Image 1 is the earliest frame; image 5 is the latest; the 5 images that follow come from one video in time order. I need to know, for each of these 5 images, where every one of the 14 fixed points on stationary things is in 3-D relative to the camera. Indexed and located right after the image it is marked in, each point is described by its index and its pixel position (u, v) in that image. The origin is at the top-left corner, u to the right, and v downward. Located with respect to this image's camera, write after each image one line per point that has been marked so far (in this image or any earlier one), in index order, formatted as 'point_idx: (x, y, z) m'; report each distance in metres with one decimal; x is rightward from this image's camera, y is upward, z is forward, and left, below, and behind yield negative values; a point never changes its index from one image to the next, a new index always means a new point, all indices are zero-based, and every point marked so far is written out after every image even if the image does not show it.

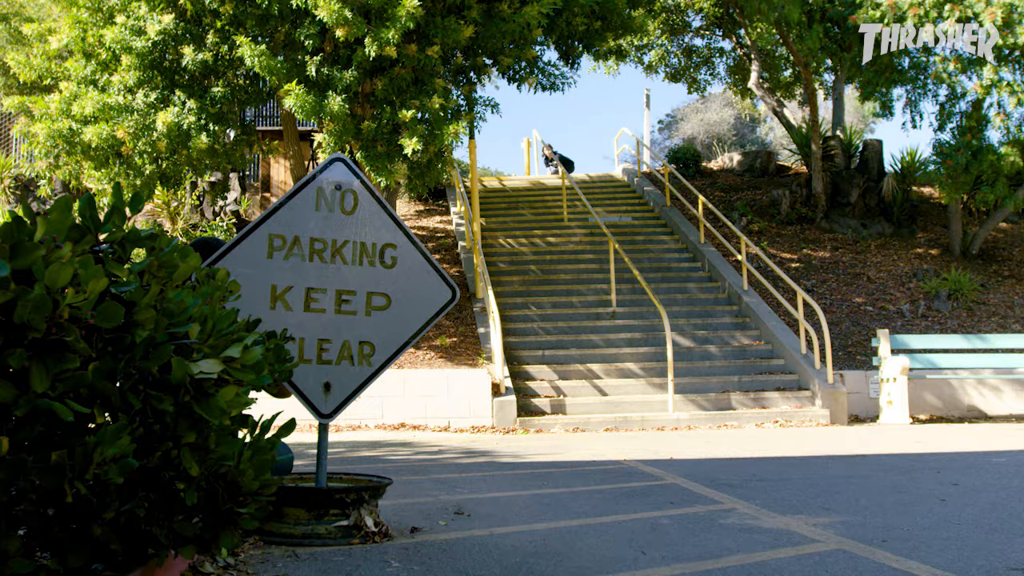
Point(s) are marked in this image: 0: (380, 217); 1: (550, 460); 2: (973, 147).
0: (-0.5, +0.3, +4.2) m
1: (+0.3, -1.3, +8.1) m
2: (+7.2, +2.2, +17.1) m
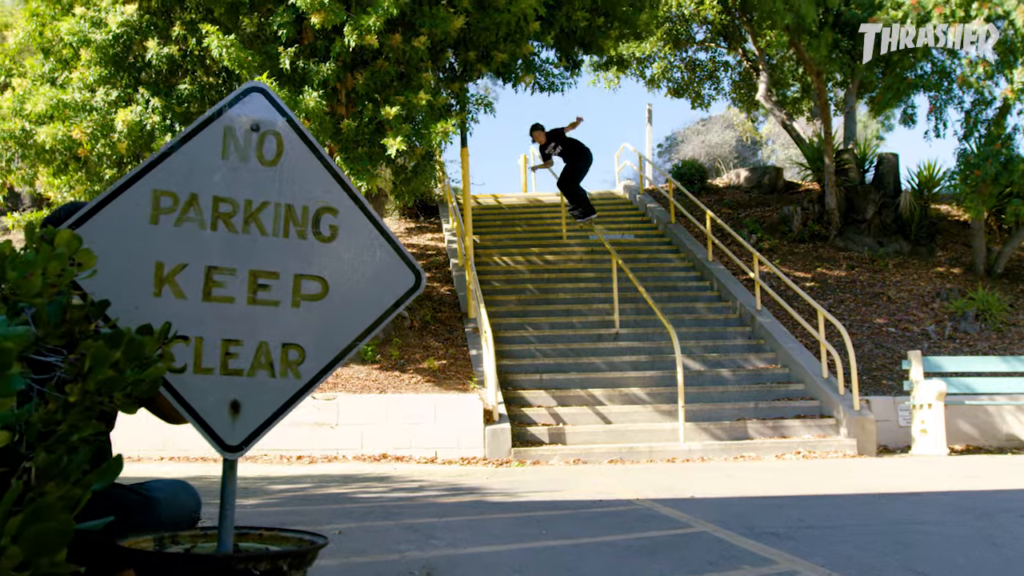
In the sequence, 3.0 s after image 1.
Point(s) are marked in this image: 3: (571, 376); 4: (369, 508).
0: (-0.5, +0.3, +3.0) m
1: (+0.2, -1.3, +6.9) m
2: (+7.1, +1.9, +16.0) m
3: (+0.7, -1.0, +12.7) m
4: (-0.8, -1.2, +6.1) m
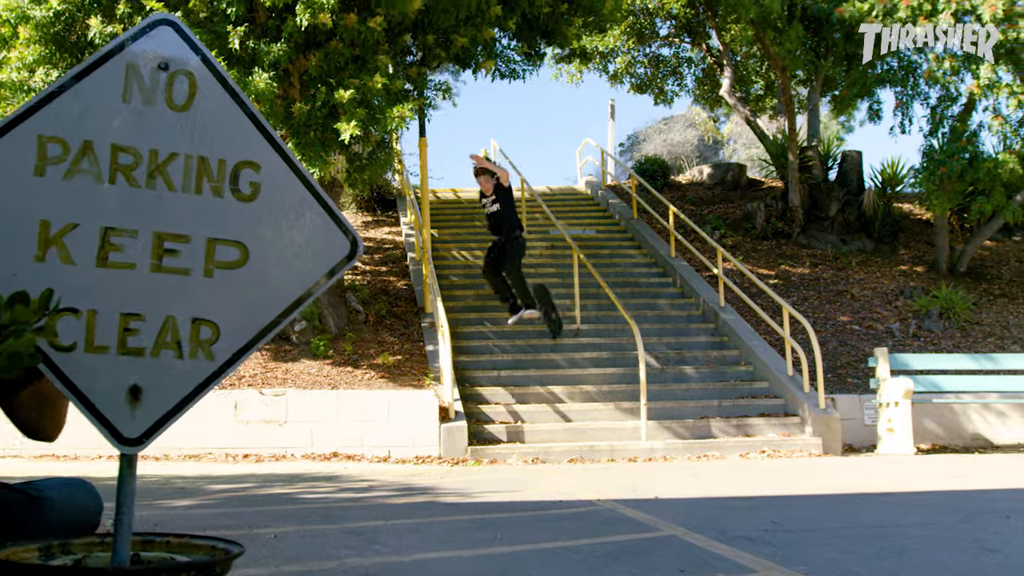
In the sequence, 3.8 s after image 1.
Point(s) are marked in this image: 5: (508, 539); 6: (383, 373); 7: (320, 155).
0: (-0.7, +0.4, +2.6) m
1: (0.0, -1.2, +6.5) m
2: (+6.6, +1.9, +15.8) m
3: (+0.2, -0.9, +12.3) m
4: (-1.0, -1.1, +5.7) m
5: (0.0, -1.0, +4.5) m
6: (-1.4, -0.9, +11.8) m
7: (-1.8, +1.3, +10.5) m
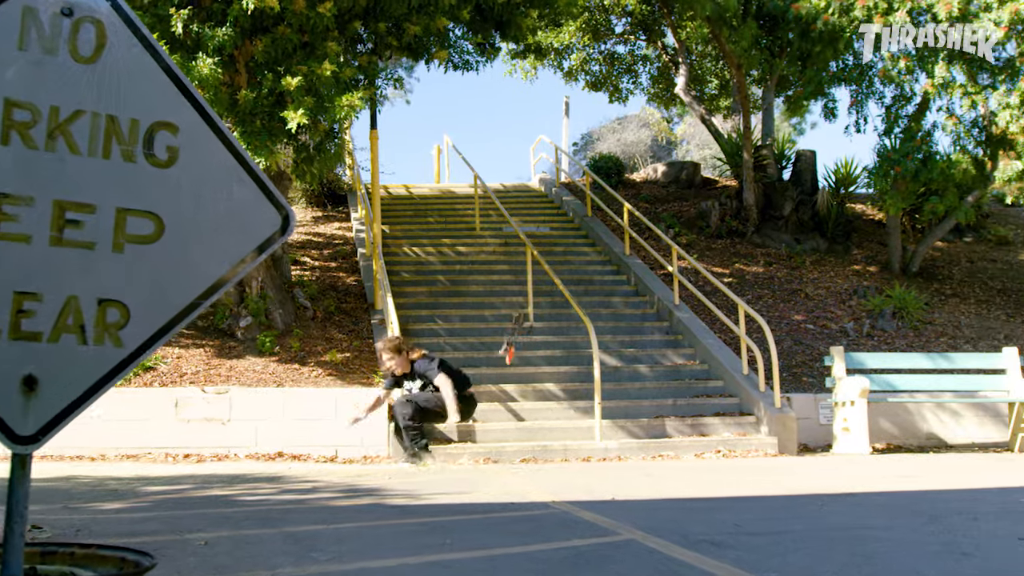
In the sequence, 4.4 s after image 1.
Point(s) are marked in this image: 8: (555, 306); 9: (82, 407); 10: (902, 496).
0: (-0.8, +0.4, +2.3) m
1: (-0.3, -1.2, +6.2) m
2: (+5.9, +1.9, +15.8) m
3: (-0.3, -0.9, +12.0) m
4: (-1.3, -1.1, +5.4) m
5: (-0.2, -1.0, +4.2) m
6: (-1.9, -0.9, +11.4) m
7: (-2.3, +1.3, +10.2) m
8: (+0.6, -0.2, +14.5) m
9: (-0.8, -0.2, +2.1) m
10: (+2.1, -1.1, +5.9) m
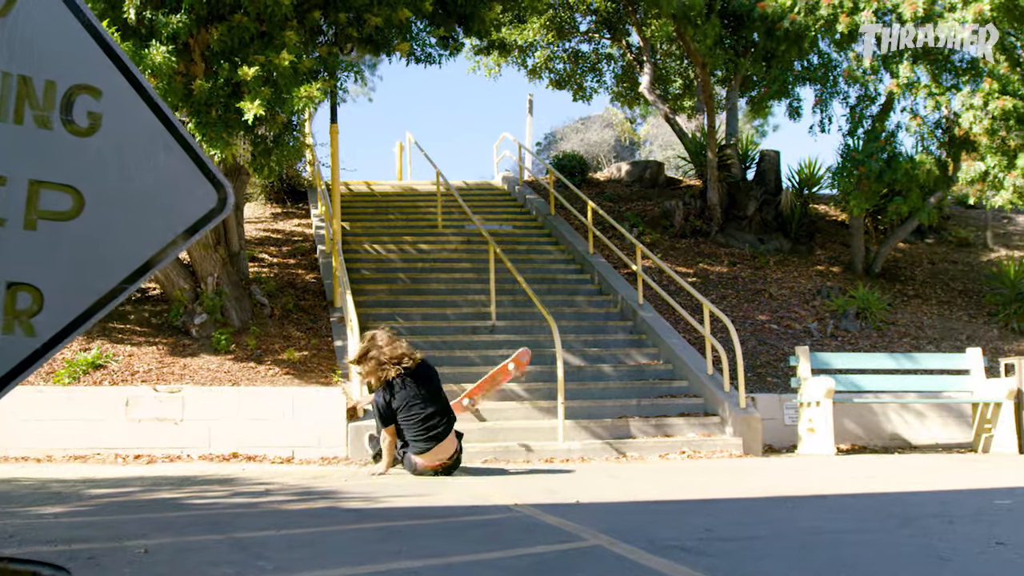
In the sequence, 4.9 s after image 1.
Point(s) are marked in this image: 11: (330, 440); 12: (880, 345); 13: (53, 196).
0: (-0.8, +0.5, +2.0) m
1: (-0.5, -1.2, +6.0) m
2: (+5.4, +1.9, +15.8) m
3: (-0.7, -0.9, +11.8) m
4: (-1.5, -1.1, +5.1) m
5: (-0.4, -1.0, +4.0) m
6: (-2.3, -0.8, +11.2) m
7: (-2.6, +1.4, +9.9) m
8: (+0.1, -0.2, +14.3) m
9: (-0.9, -0.2, +1.9) m
10: (+1.9, -1.1, +5.8) m
11: (-1.6, -1.3, +9.5) m
12: (+4.8, -0.7, +14.5) m
13: (-0.8, +0.2, +2.0) m
